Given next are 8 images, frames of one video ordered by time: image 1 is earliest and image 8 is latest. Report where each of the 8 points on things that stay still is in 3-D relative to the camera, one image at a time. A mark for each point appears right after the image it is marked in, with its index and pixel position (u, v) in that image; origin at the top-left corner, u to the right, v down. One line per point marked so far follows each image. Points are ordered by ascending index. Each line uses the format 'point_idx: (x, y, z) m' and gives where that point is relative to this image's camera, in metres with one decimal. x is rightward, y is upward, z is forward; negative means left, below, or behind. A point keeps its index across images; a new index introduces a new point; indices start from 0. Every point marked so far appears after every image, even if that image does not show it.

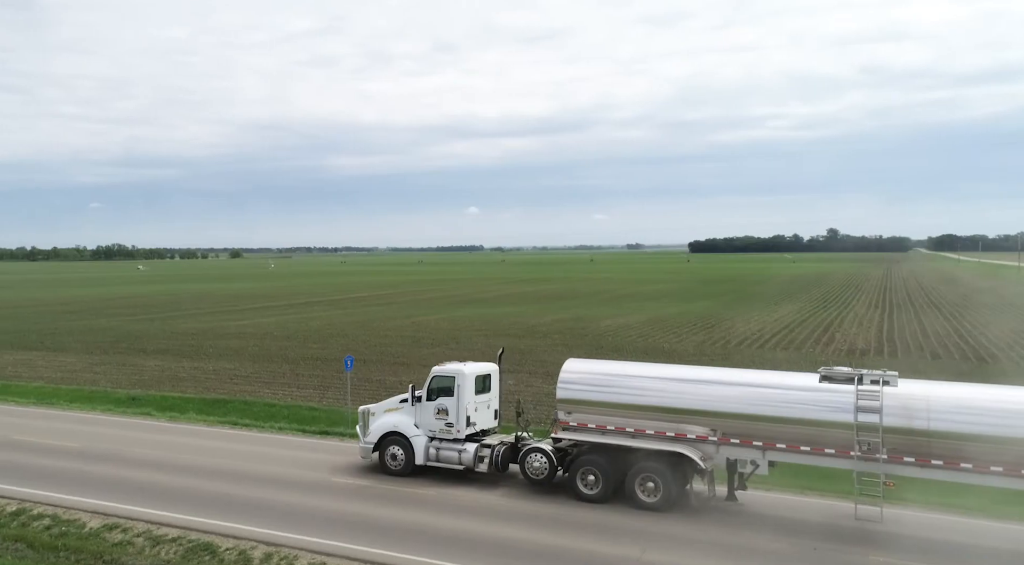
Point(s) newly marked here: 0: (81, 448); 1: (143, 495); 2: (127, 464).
0: (-9.5, -3.6, +16.6) m
1: (-6.3, -3.6, +13.1) m
2: (-7.8, -3.6, +15.3) m
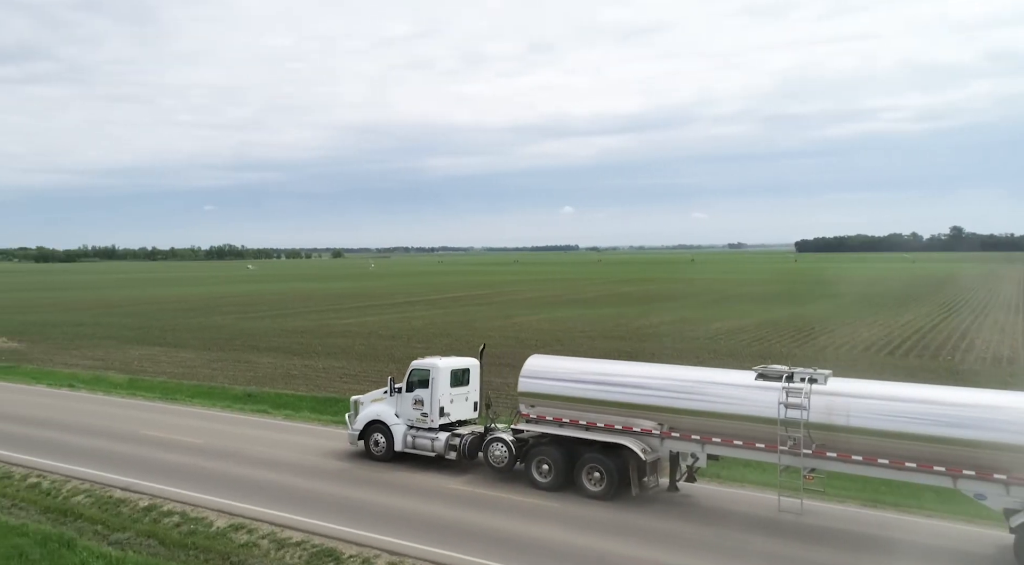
0: (-7.0, -3.6, +17.1) m
1: (-4.3, -3.6, +13.2) m
2: (-5.5, -3.6, +15.6) m
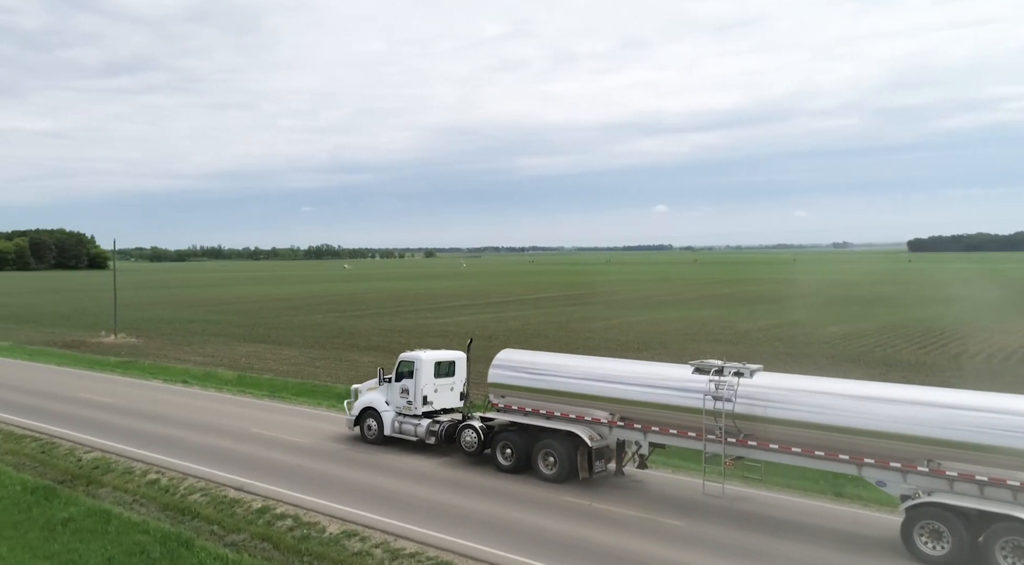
0: (-4.6, -3.6, +17.1) m
1: (-2.4, -3.7, +13.0) m
2: (-3.4, -3.6, +15.5) m
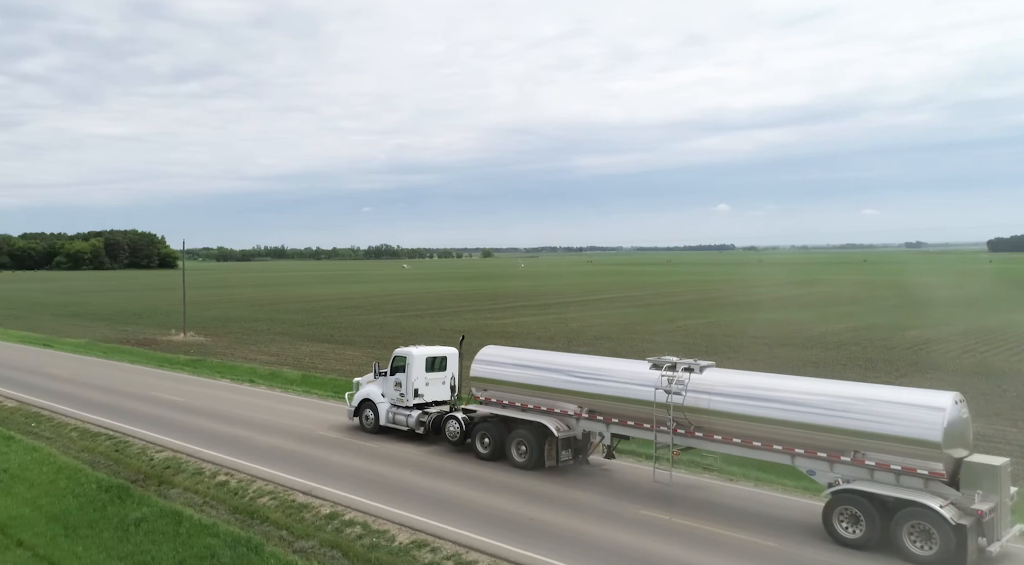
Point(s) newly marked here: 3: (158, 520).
0: (-3.2, -3.6, +17.0) m
1: (-1.2, -3.7, +12.8) m
2: (-2.0, -3.7, +15.3) m
3: (-5.7, -3.9, +12.5) m
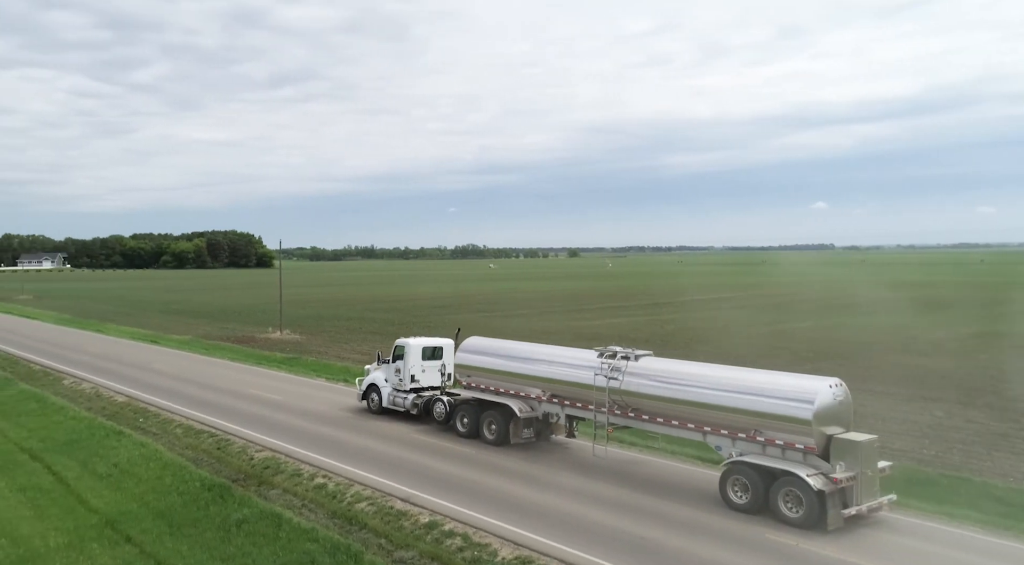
0: (-1.0, -3.6, +16.6) m
1: (+0.5, -3.7, +12.2) m
2: (-0.1, -3.7, +14.8) m
3: (-4.1, -3.9, +12.4) m
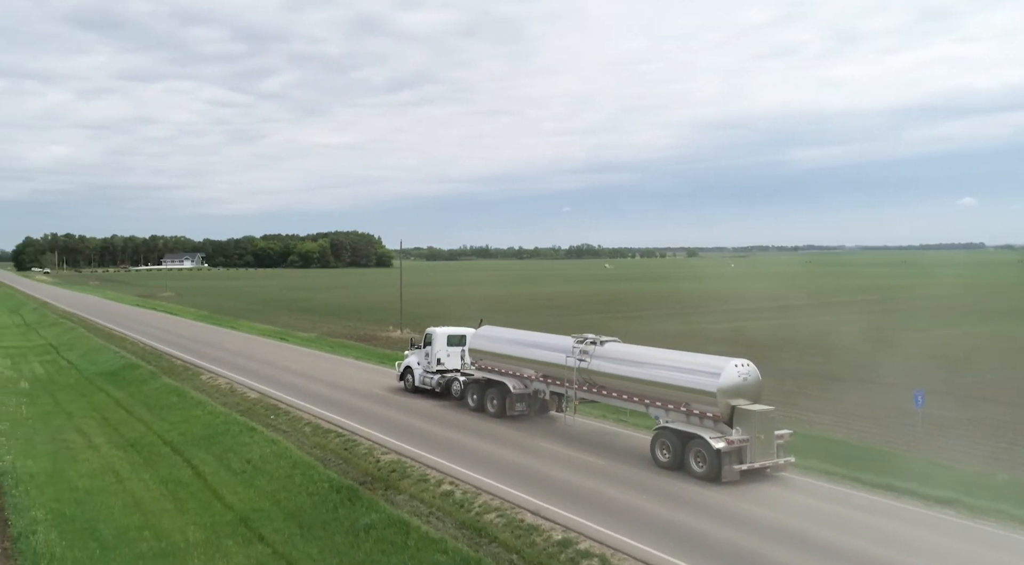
0: (+1.6, -3.7, +15.9) m
1: (+2.5, -3.8, +11.3) m
2: (+2.3, -3.7, +14.0) m
3: (-2.0, -3.9, +12.2) m
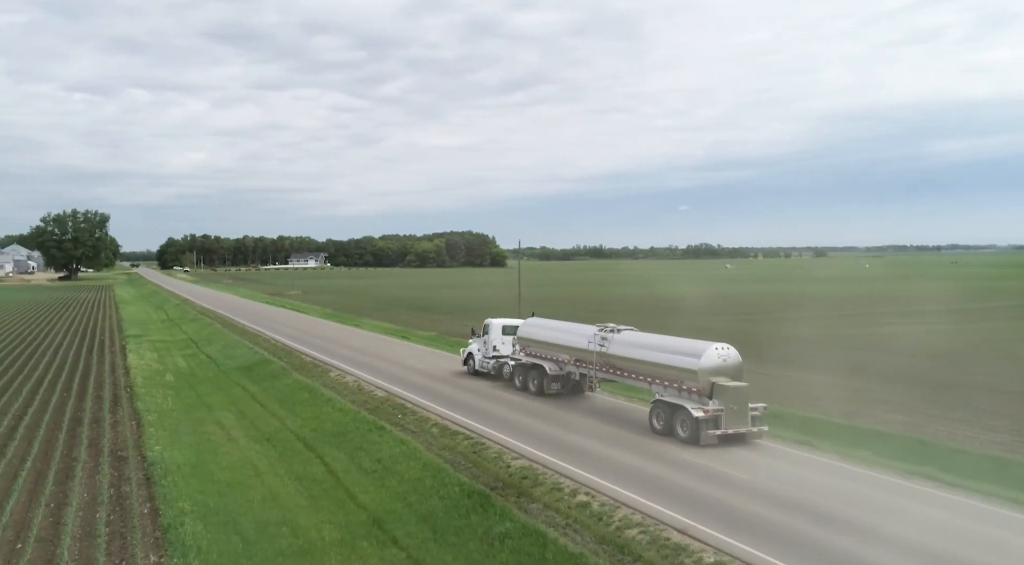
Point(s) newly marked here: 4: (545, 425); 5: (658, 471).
0: (+4.3, -3.7, +14.9) m
1: (+4.5, -3.8, +10.3) m
2: (+4.7, -3.8, +12.9) m
3: (+0.2, -3.9, +11.8) m
4: (+1.1, -3.6, +19.2) m
5: (+3.2, -3.7, +14.6) m
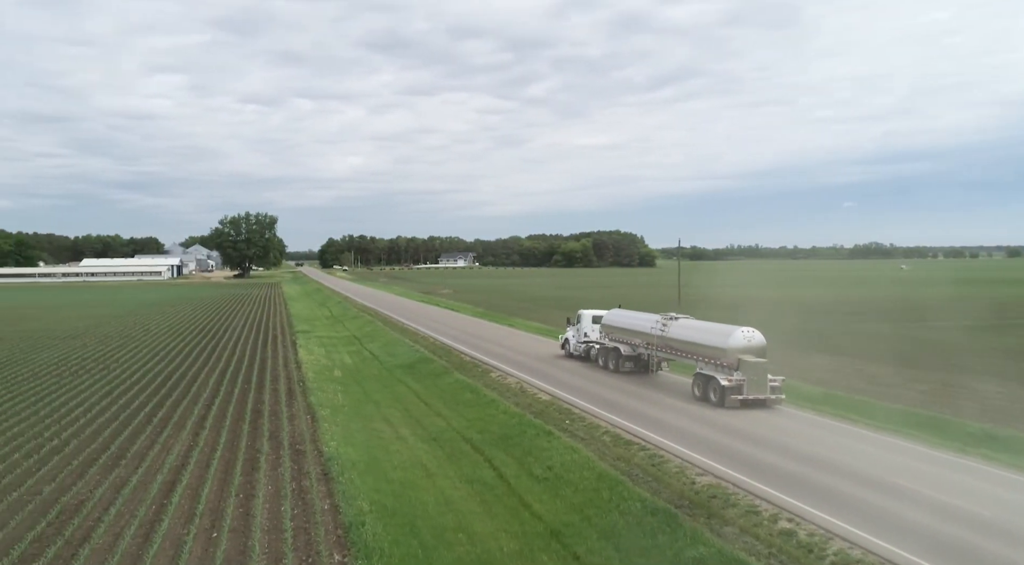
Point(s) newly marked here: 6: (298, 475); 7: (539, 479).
0: (+7.5, -3.8, +13.1) m
1: (+6.9, -3.9, +8.5) m
2: (+7.6, -3.9, +11.0) m
3: (+2.9, -4.0, +10.7) m
4: (+5.2, -3.7, +17.9) m
5: (+6.4, -3.7, +13.0) m
6: (-4.8, -4.3, +17.4) m
7: (+0.6, -4.1, +15.9) m
